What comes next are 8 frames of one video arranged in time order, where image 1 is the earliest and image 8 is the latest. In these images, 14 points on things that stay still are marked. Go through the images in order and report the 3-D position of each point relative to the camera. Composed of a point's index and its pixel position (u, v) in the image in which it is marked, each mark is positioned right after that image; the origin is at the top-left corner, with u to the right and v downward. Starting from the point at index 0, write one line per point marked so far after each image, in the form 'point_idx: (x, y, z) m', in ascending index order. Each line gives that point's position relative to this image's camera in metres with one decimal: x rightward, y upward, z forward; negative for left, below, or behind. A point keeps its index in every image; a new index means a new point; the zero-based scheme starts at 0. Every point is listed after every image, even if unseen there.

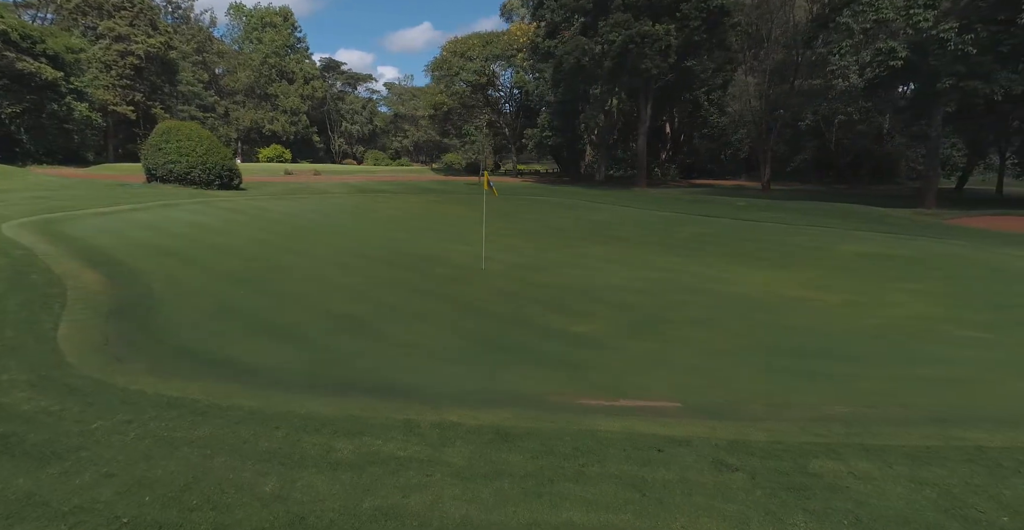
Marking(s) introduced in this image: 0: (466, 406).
0: (-0.2, -0.7, +3.0) m
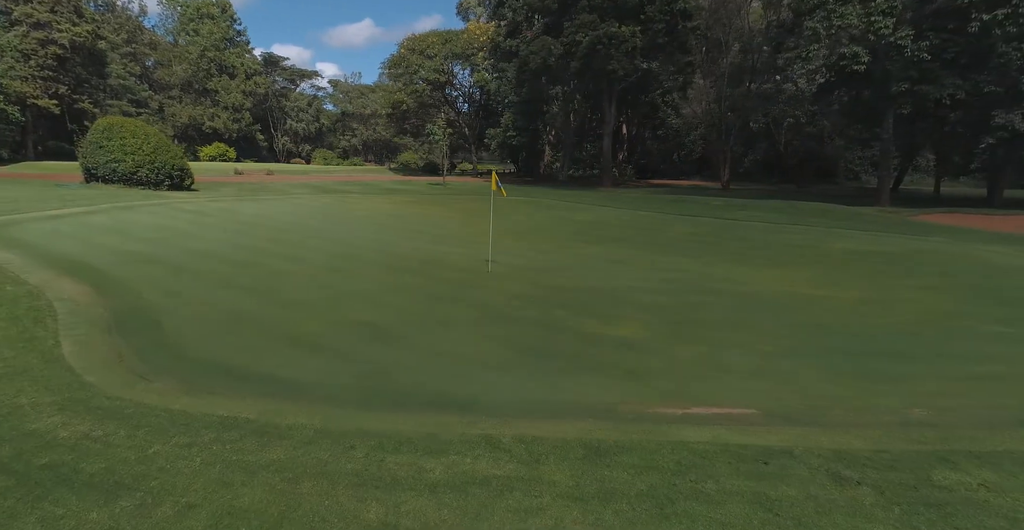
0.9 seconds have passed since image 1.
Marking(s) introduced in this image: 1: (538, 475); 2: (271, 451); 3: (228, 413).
0: (+0.1, -0.8, +2.8) m
1: (+0.1, -0.8, +2.1) m
2: (-0.9, -0.7, +2.2) m
3: (-1.3, -0.7, +2.7) m
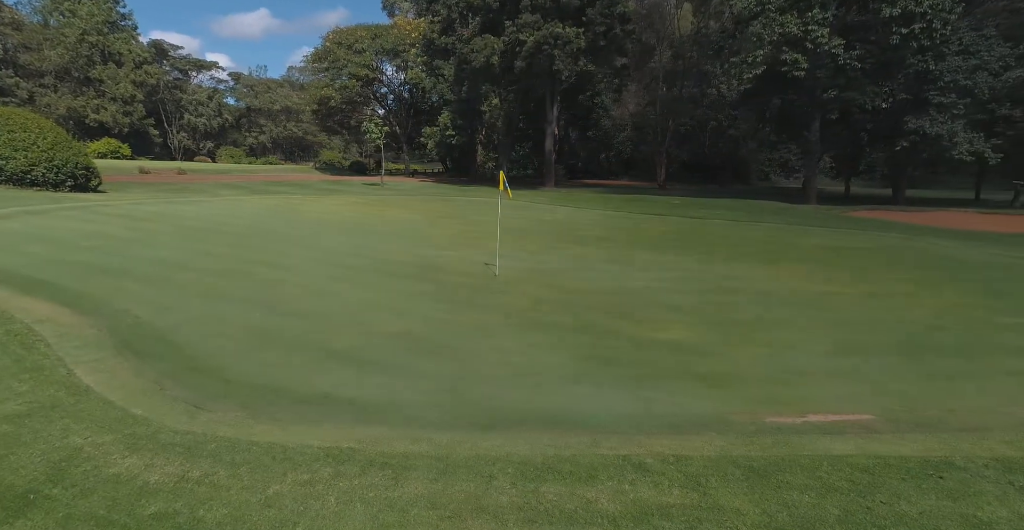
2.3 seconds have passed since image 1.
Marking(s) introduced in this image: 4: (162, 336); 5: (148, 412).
0: (+0.7, -0.8, +2.7) m
1: (+0.7, -0.8, +1.9) m
2: (-0.3, -0.8, +2.0) m
3: (-0.8, -0.8, +2.4) m
4: (-2.9, -0.6, +4.7) m
5: (-1.8, -0.7, +2.8) m
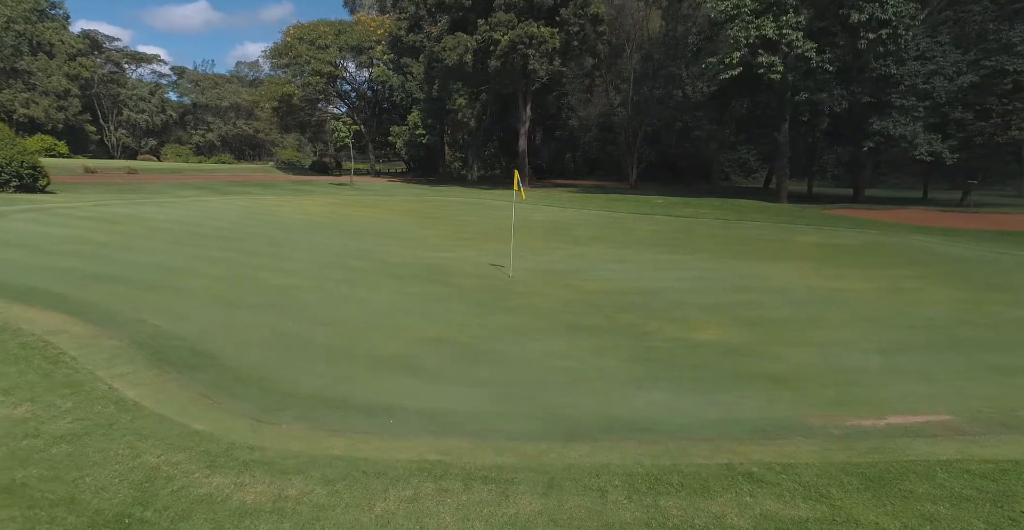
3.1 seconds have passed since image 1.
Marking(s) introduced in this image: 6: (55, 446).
0: (+1.0, -0.8, +2.6) m
1: (+1.1, -0.8, +1.8) m
2: (0.0, -0.8, +1.9) m
3: (-0.4, -0.8, +2.3) m
4: (-2.6, -0.6, +4.5) m
5: (-1.4, -0.8, +2.6) m
6: (-1.9, -0.7, +2.3) m
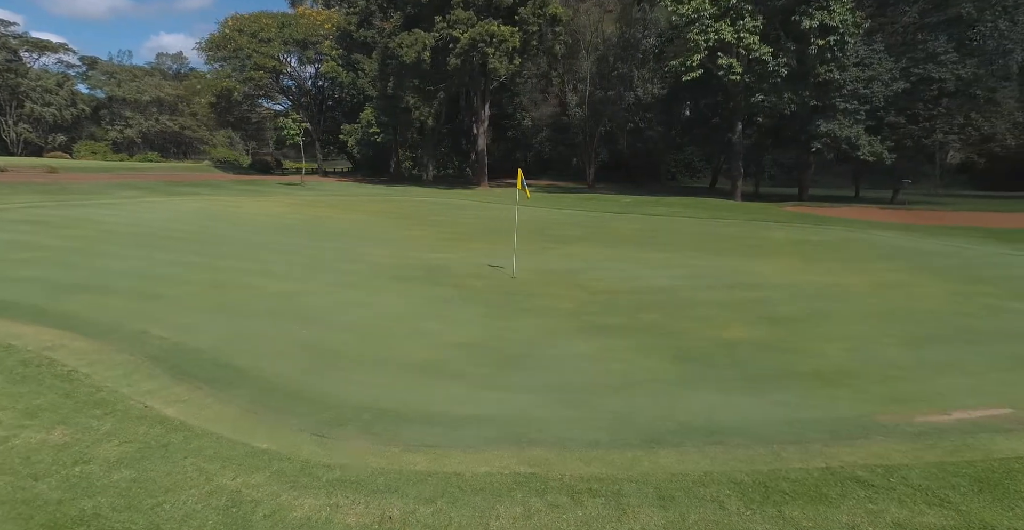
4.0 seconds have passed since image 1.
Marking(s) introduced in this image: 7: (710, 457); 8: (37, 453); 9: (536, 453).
0: (+1.4, -0.8, +2.5) m
1: (+1.5, -0.8, +1.8) m
2: (+0.4, -0.8, +1.8) m
3: (0.0, -0.8, +2.2) m
4: (-2.3, -0.7, +4.3) m
5: (-1.0, -0.8, +2.5) m
6: (-1.5, -0.8, +2.1) m
7: (+0.8, -0.8, +2.3) m
8: (-2.0, -0.8, +2.4) m
9: (+0.1, -0.8, +2.4) m
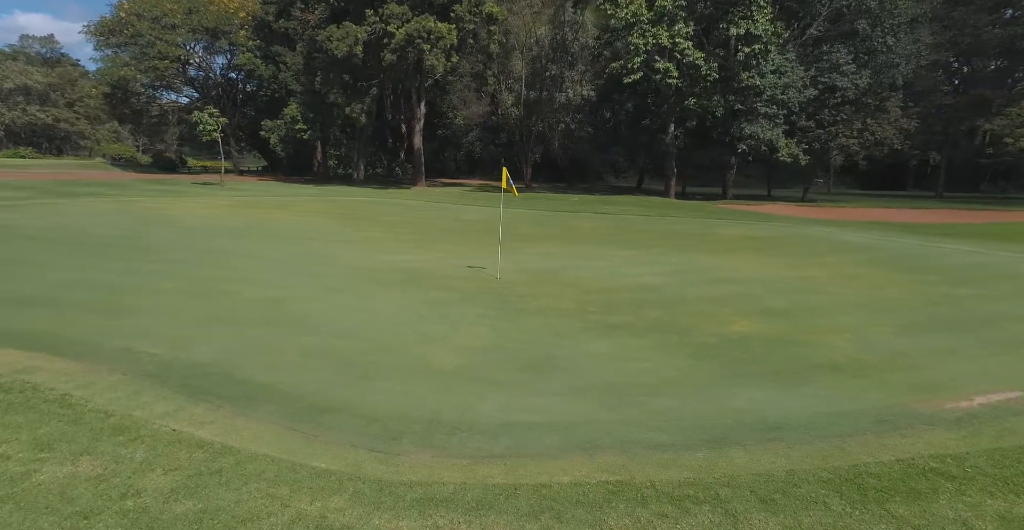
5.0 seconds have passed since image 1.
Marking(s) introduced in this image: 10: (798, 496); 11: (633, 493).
0: (+1.7, -0.8, +2.6) m
1: (+1.8, -0.8, +1.9) m
2: (+0.8, -0.8, +1.8) m
3: (+0.3, -0.8, +2.1) m
4: (-2.2, -0.7, +4.0) m
5: (-0.7, -0.8, +2.3) m
6: (-1.2, -0.8, +2.0) m
7: (+1.1, -0.8, +2.4) m
8: (-1.7, -0.8, +2.1) m
9: (+0.4, -0.8, +2.4) m
10: (+1.0, -0.8, +1.9) m
11: (+0.4, -0.8, +2.0) m
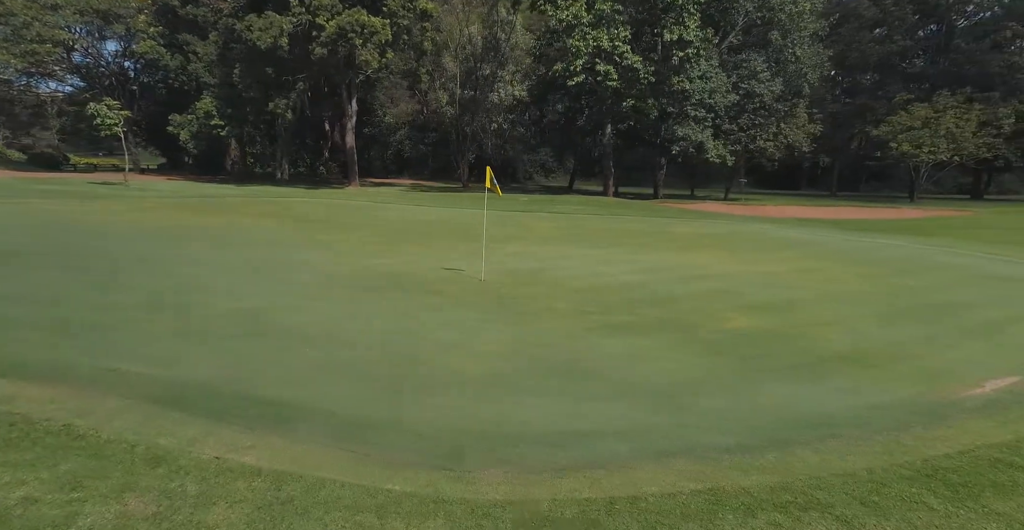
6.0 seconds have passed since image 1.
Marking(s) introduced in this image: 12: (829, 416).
0: (+2.0, -0.8, +2.7) m
1: (+2.2, -0.8, +2.0) m
2: (+1.1, -0.8, +1.8) m
3: (+0.6, -0.8, +2.1) m
4: (-2.0, -0.8, +3.8) m
5: (-0.4, -0.9, +2.2) m
6: (-0.8, -0.9, +1.8) m
7: (+1.4, -0.8, +2.4) m
8: (-1.3, -0.9, +1.9) m
9: (+0.7, -0.8, +2.4) m
10: (+1.3, -0.8, +2.0) m
11: (+0.7, -0.8, +2.0) m
12: (+1.7, -0.8, +3.0) m
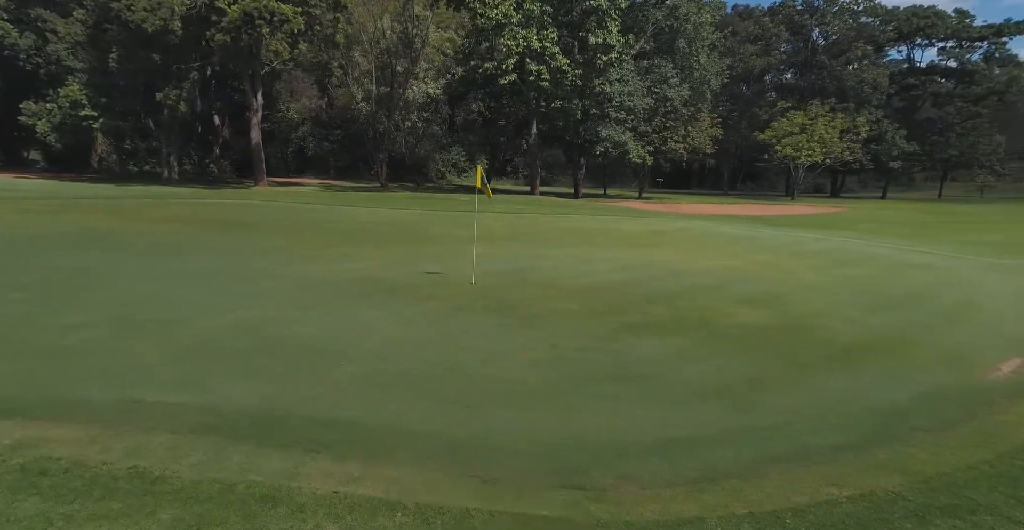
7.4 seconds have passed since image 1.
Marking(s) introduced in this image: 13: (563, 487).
0: (+2.5, -0.8, +2.9) m
1: (+2.8, -0.8, +2.2) m
2: (+1.8, -0.8, +1.9) m
3: (+1.2, -0.9, +2.2) m
4: (-1.6, -0.9, +3.6) m
5: (+0.2, -0.9, +2.2) m
6: (-0.2, -1.0, +1.7) m
7: (+2.0, -0.8, +2.6) m
8: (-0.7, -1.0, +1.8) m
9: (+1.3, -0.9, +2.4) m
10: (+1.9, -0.8, +2.1) m
11: (+1.3, -0.9, +2.1) m
12: (+2.2, -0.8, +3.1) m
13: (+0.2, -0.9, +2.4) m
